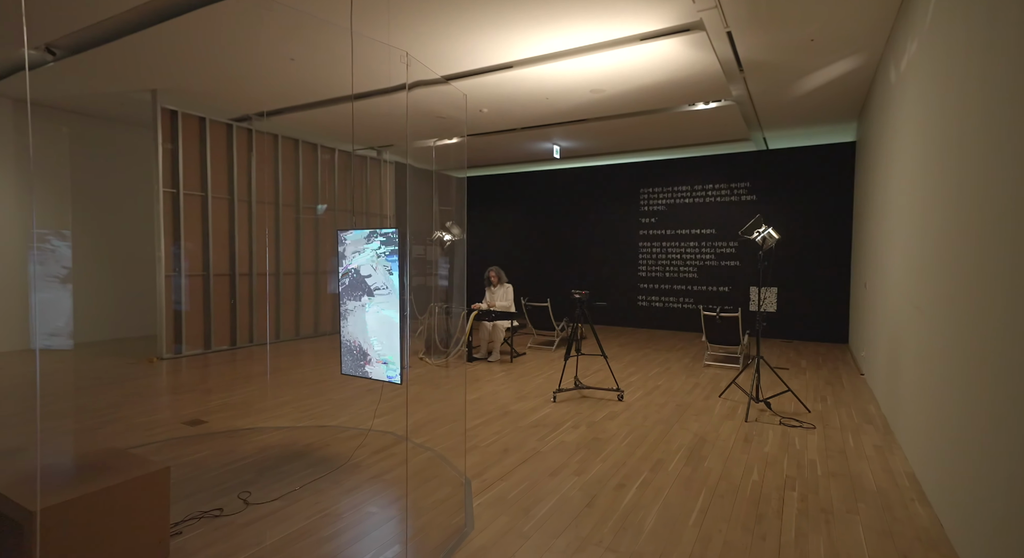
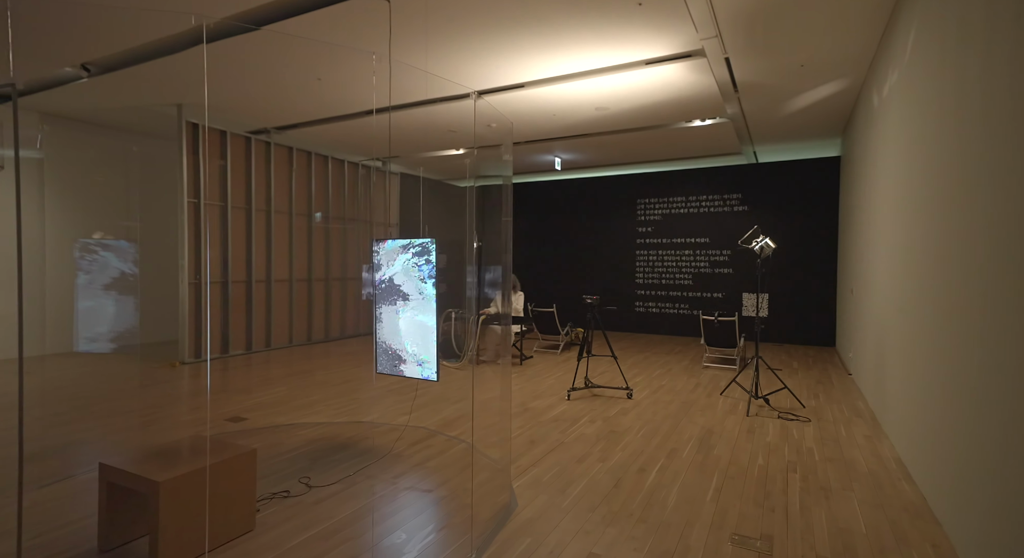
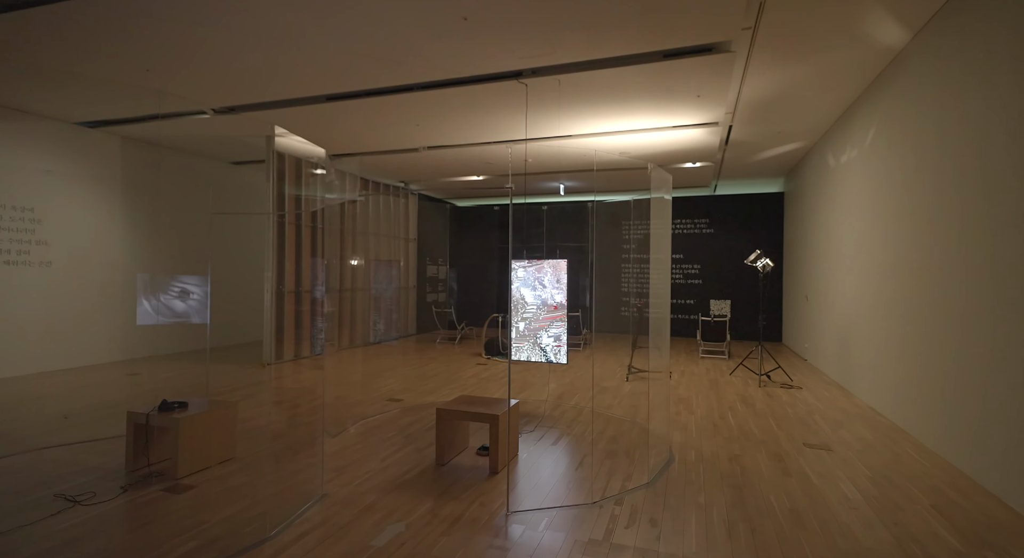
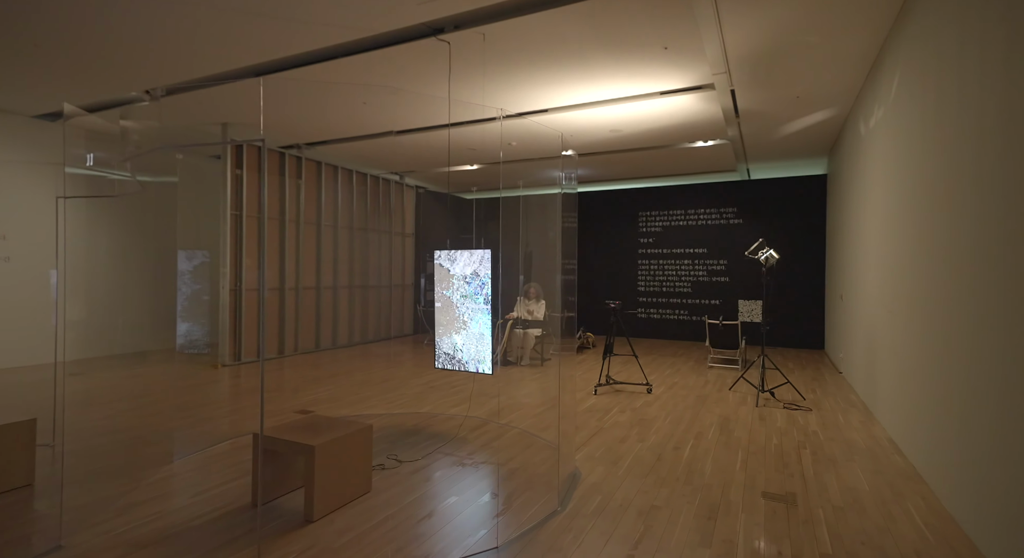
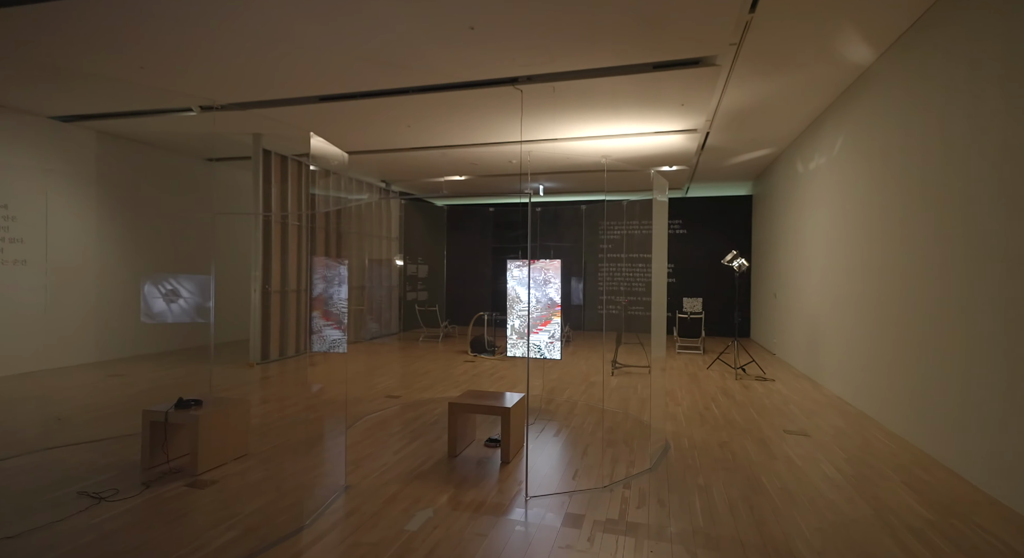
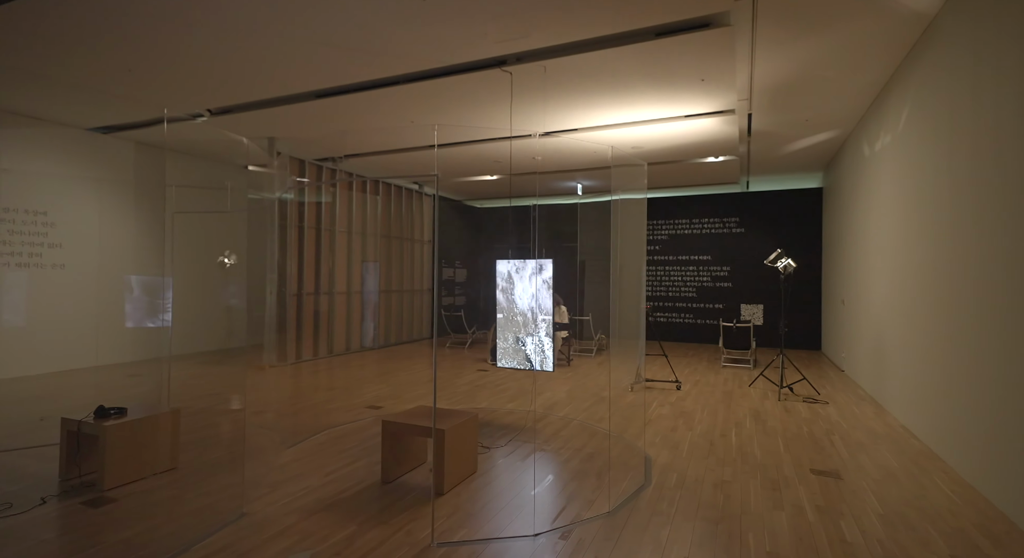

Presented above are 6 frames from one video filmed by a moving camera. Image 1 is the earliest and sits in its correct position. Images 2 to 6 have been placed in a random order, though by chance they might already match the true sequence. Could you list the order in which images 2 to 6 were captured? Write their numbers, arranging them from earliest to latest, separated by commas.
2, 4, 6, 3, 5
